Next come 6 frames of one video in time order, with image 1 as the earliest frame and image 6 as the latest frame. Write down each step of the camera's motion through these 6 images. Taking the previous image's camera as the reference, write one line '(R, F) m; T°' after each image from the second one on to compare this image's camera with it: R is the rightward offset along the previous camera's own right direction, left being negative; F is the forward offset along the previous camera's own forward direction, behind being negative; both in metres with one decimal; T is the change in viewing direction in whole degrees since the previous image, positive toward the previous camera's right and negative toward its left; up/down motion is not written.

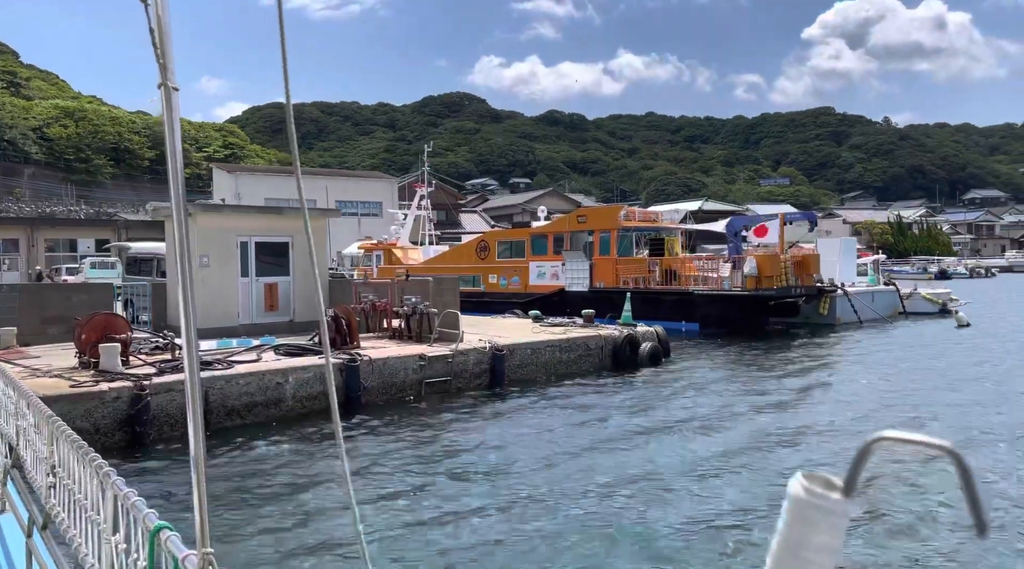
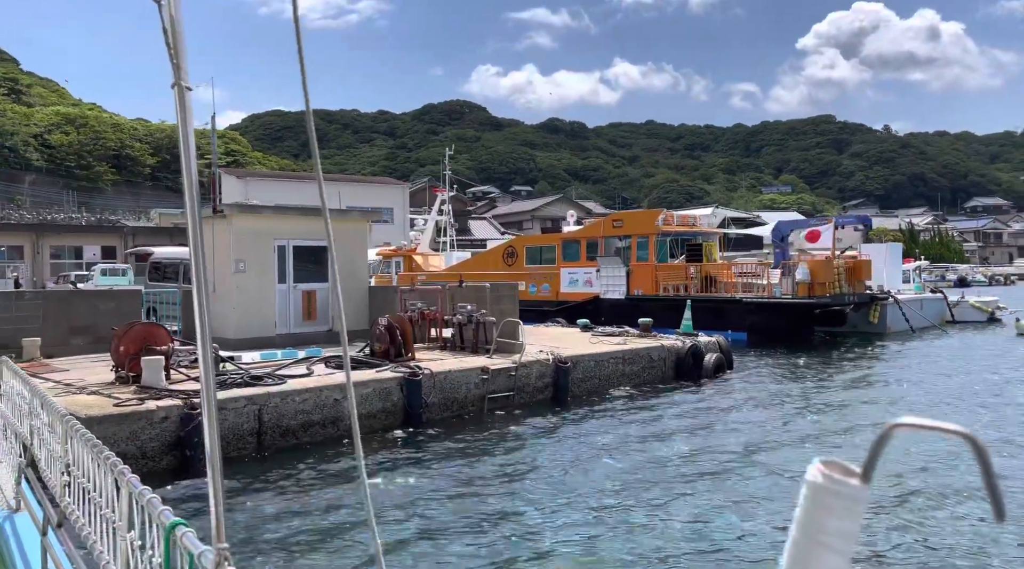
(-0.6, +0.6) m; 0°
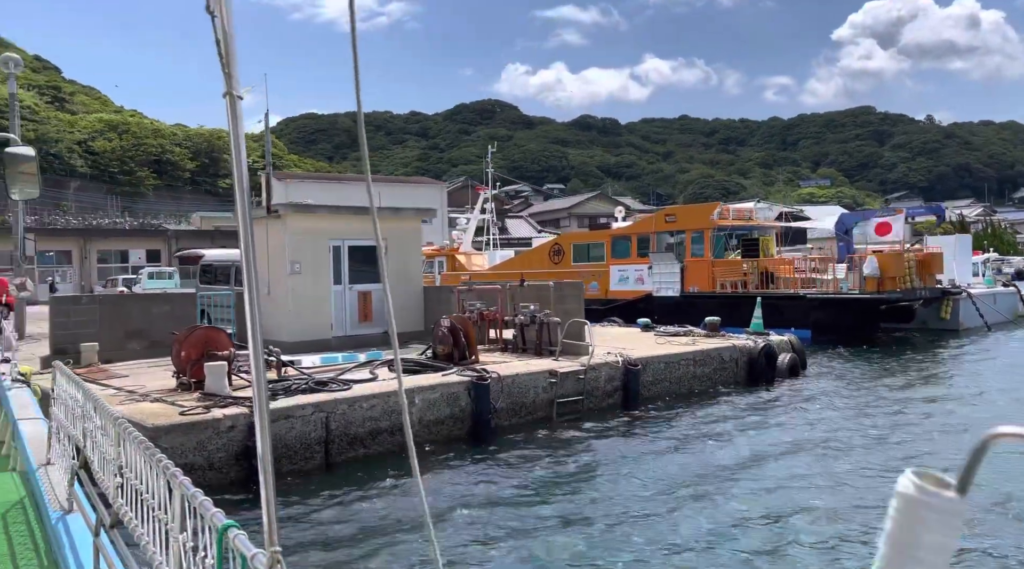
(-0.3, +0.3) m; -2°
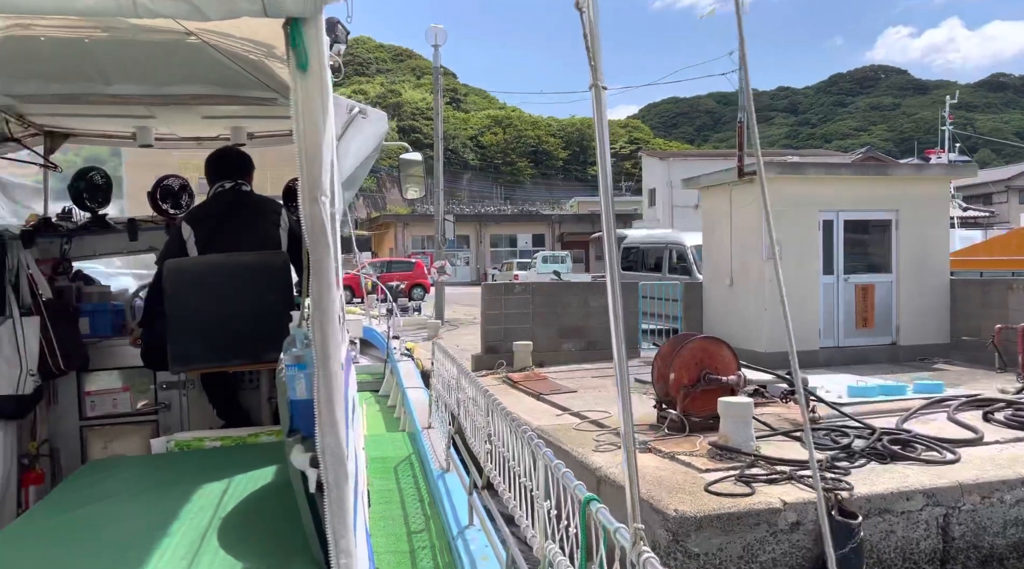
(-1.5, +2.0) m; -25°
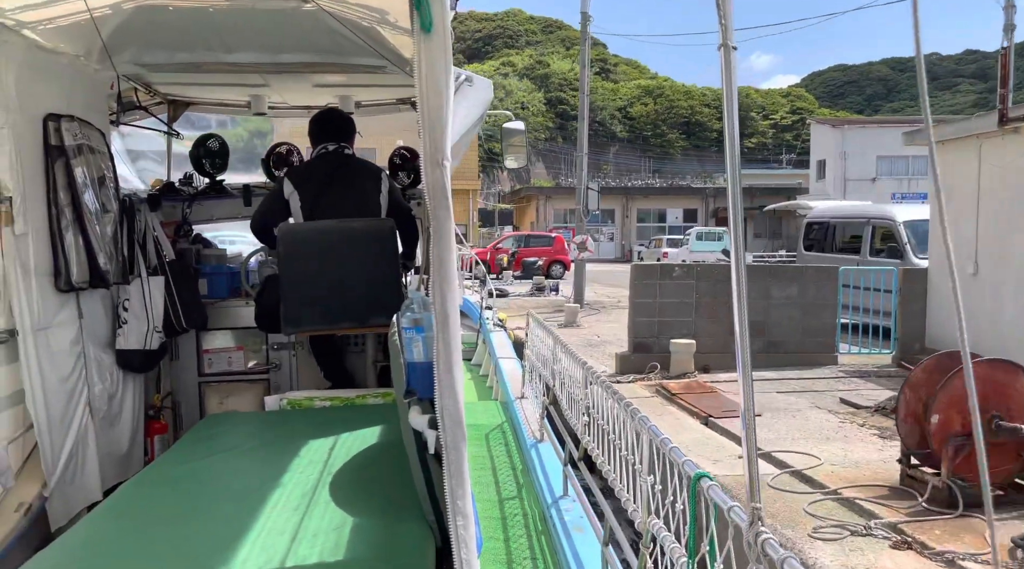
(-0.1, +1.3) m; -10°
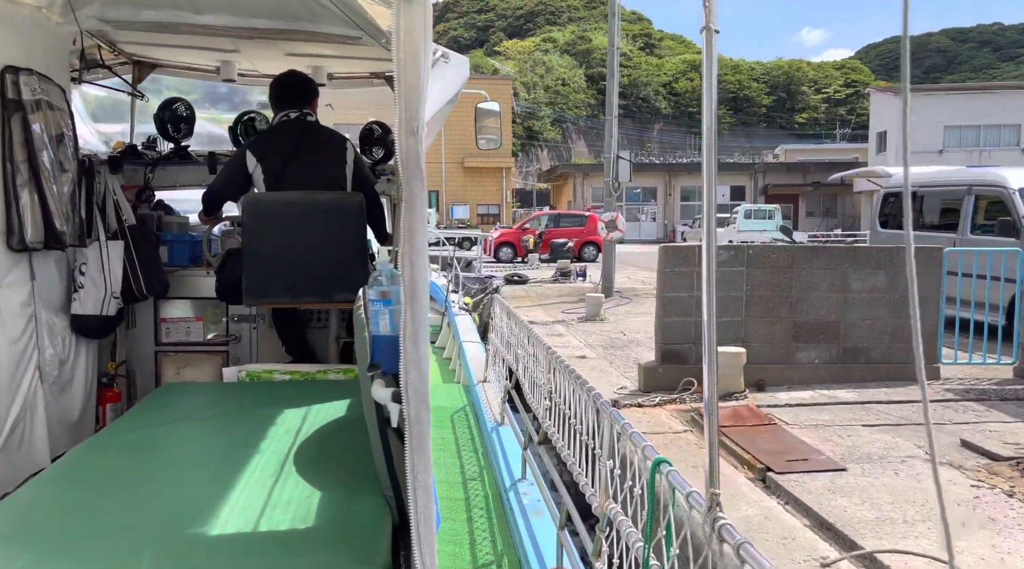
(+0.3, +1.2) m; -3°
